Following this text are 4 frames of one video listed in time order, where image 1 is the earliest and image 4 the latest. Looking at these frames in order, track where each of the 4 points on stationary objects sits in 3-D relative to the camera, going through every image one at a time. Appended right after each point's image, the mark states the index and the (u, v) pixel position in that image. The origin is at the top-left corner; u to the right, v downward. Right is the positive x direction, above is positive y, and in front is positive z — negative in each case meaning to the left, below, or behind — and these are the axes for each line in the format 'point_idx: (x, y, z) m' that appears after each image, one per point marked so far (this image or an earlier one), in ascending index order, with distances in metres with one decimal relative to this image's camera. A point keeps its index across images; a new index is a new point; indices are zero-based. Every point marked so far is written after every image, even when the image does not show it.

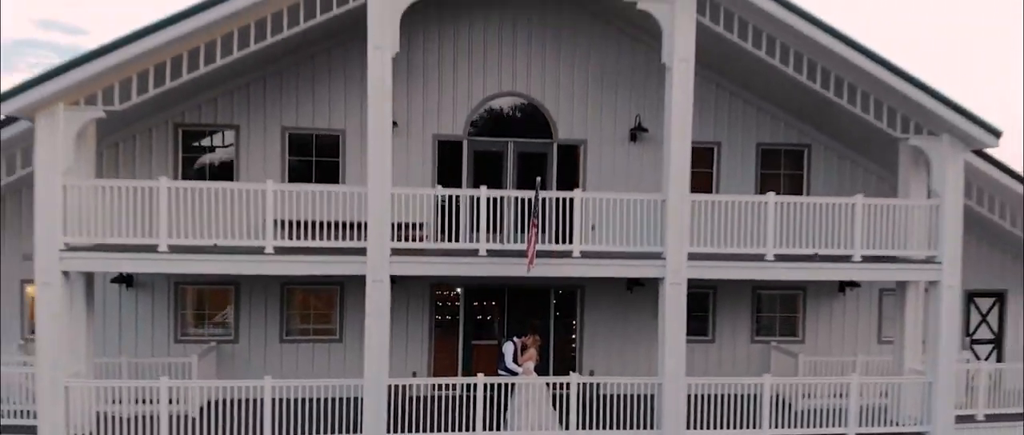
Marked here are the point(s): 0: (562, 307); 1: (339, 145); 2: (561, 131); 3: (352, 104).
0: (+0.6, -1.1, +12.1) m
1: (-2.1, +0.9, +11.8) m
2: (+0.6, +1.1, +11.8) m
3: (-1.9, +1.4, +11.7) m
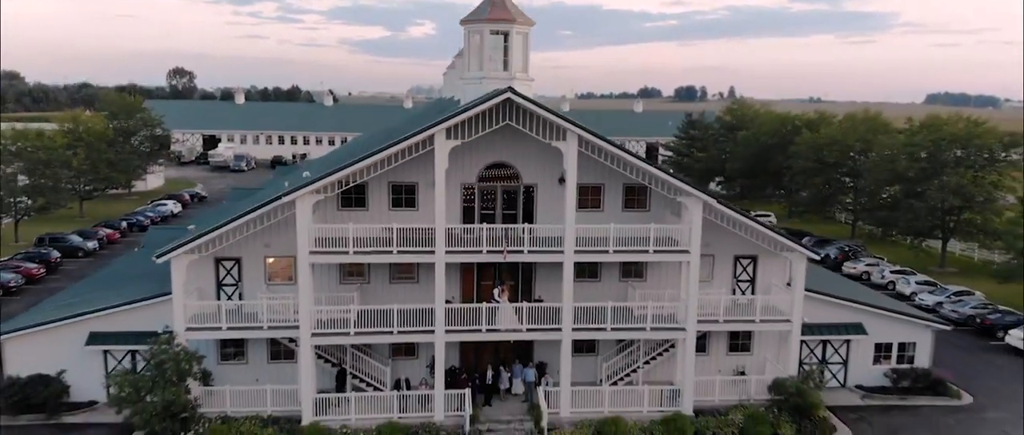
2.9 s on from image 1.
0: (+0.3, -1.3, +25.1) m
1: (-2.4, +0.6, +24.7) m
2: (+0.3, +0.9, +24.6) m
3: (-2.2, +1.1, +24.5) m
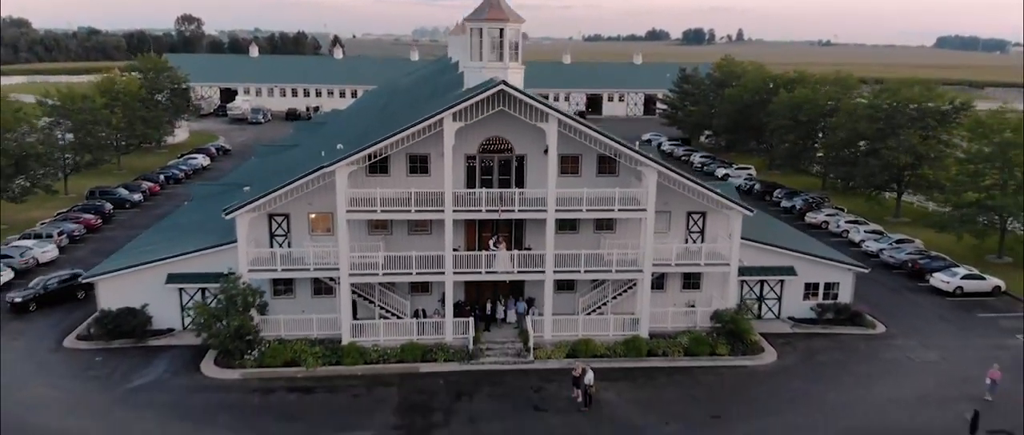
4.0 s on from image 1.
0: (+0.1, -0.2, +31.3) m
1: (-2.5, +1.7, +30.8) m
2: (+0.1, +2.0, +30.7) m
3: (-2.4, +2.2, +30.6) m
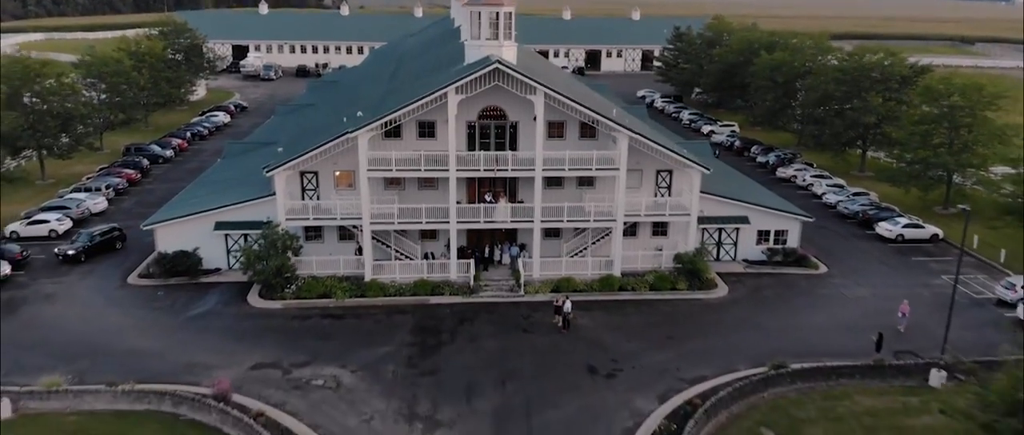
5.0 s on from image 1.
0: (-0.1, +1.4, +37.0) m
1: (-2.8, +3.3, +36.4) m
2: (-0.1, +3.5, +36.3) m
3: (-2.6, +3.8, +36.2) m
